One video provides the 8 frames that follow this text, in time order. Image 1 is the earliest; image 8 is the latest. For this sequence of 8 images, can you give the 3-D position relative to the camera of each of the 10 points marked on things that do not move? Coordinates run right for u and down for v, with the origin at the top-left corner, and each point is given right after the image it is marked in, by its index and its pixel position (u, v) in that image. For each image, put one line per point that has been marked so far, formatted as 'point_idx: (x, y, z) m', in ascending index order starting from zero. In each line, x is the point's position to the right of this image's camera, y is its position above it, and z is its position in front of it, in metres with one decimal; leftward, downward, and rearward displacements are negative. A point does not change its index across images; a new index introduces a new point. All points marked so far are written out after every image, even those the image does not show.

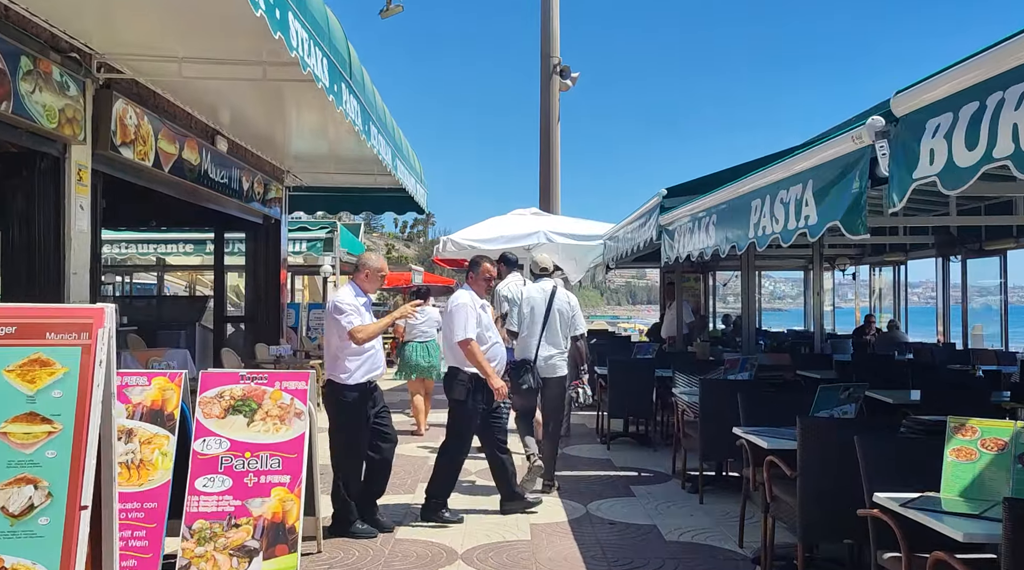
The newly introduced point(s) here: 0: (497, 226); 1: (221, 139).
0: (-0.2, +0.8, +11.8) m
1: (-3.3, +1.7, +9.9) m
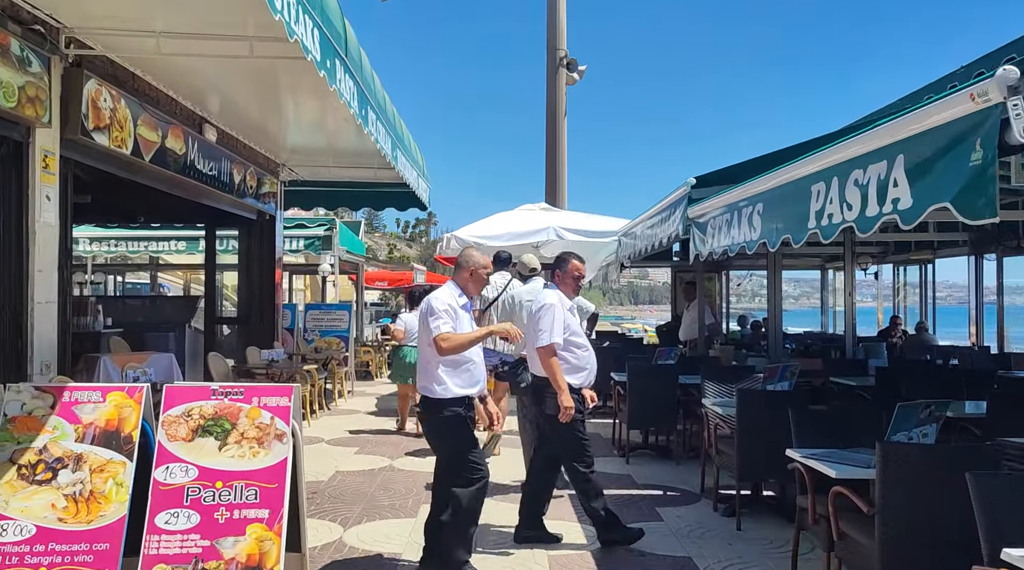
0: (-0.1, +0.8, +11.2) m
1: (-3.2, +1.7, +9.2) m
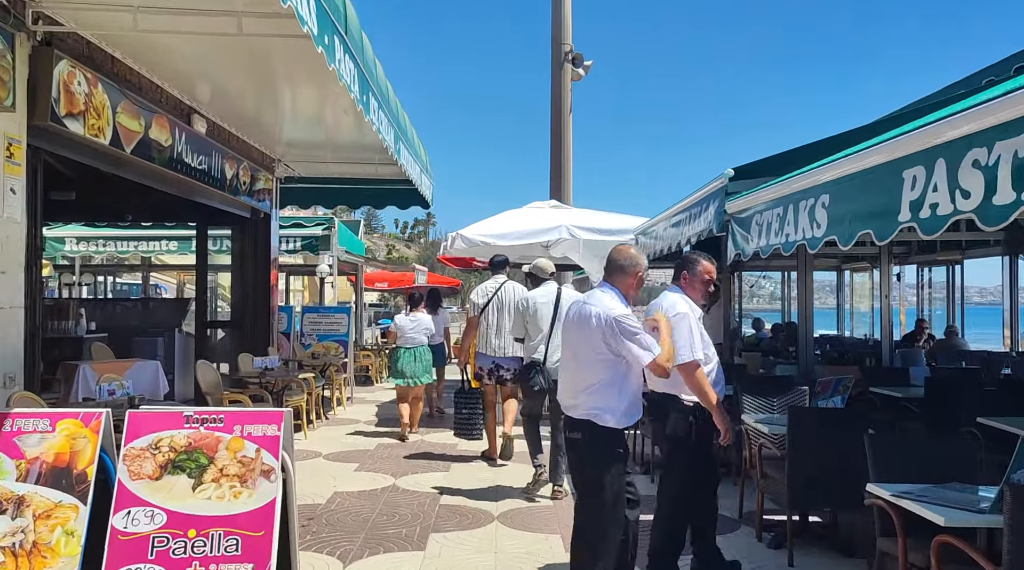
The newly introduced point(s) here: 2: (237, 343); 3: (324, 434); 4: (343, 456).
0: (0.0, +0.8, +10.6) m
1: (-3.1, +1.7, +8.6) m
2: (-3.6, -0.8, +11.3) m
3: (-2.0, -1.6, +9.3) m
4: (-1.6, -1.6, +8.1) m
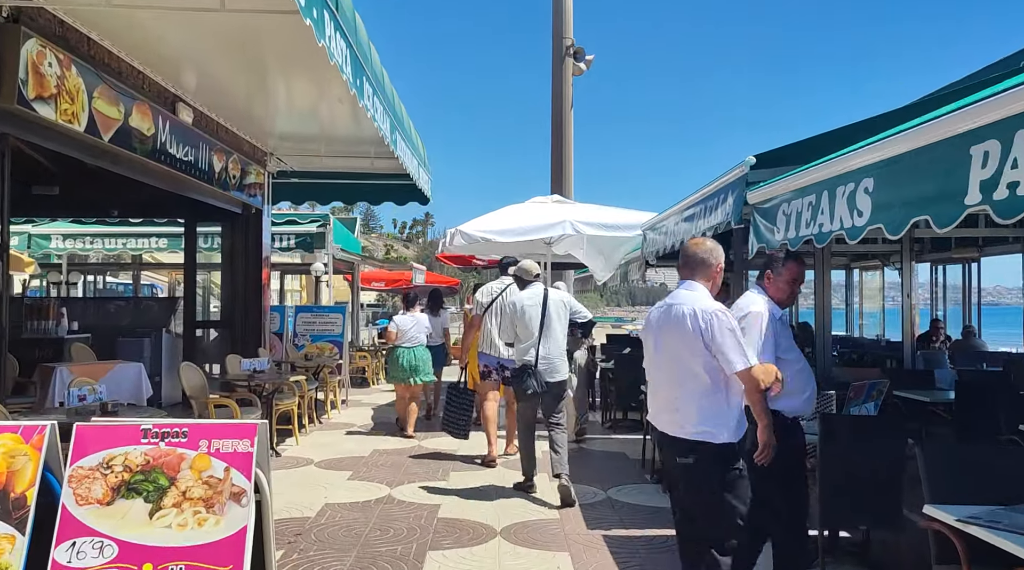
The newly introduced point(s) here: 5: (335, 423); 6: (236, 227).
0: (0.0, +0.8, +10.1) m
1: (-3.1, +1.7, +8.2) m
2: (-3.6, -0.8, +10.9) m
3: (-2.0, -1.6, +8.9) m
4: (-1.6, -1.6, +7.7) m
5: (-2.1, -1.6, +10.3) m
6: (-3.4, +0.7, +10.8) m
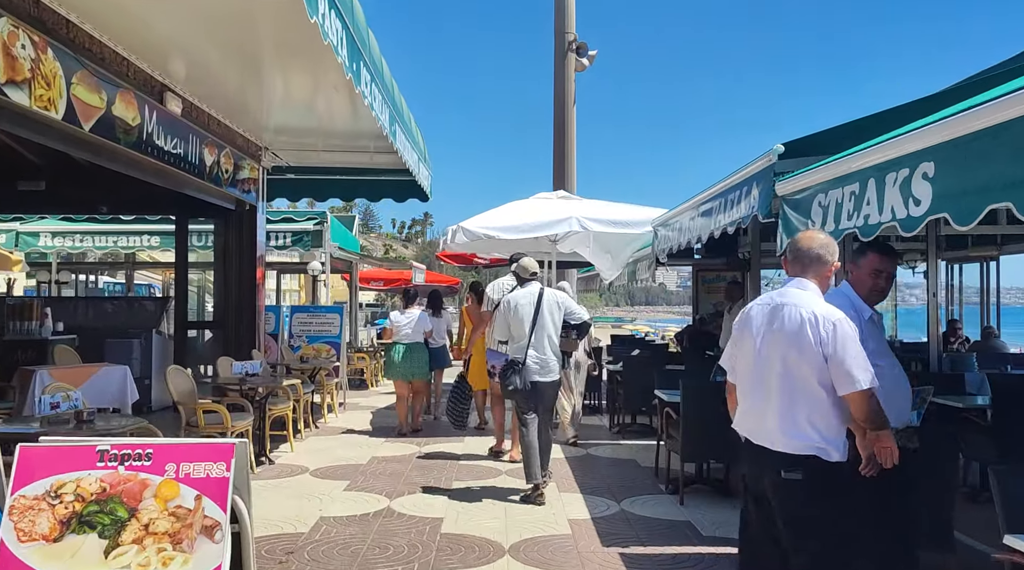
0: (+0.1, +0.8, +9.7) m
1: (-3.1, +1.7, +7.8) m
2: (-3.5, -0.7, +10.5) m
3: (-1.9, -1.6, +8.5) m
4: (-1.5, -1.6, +7.3) m
5: (-2.1, -1.6, +9.9) m
6: (-3.4, +0.7, +10.4) m
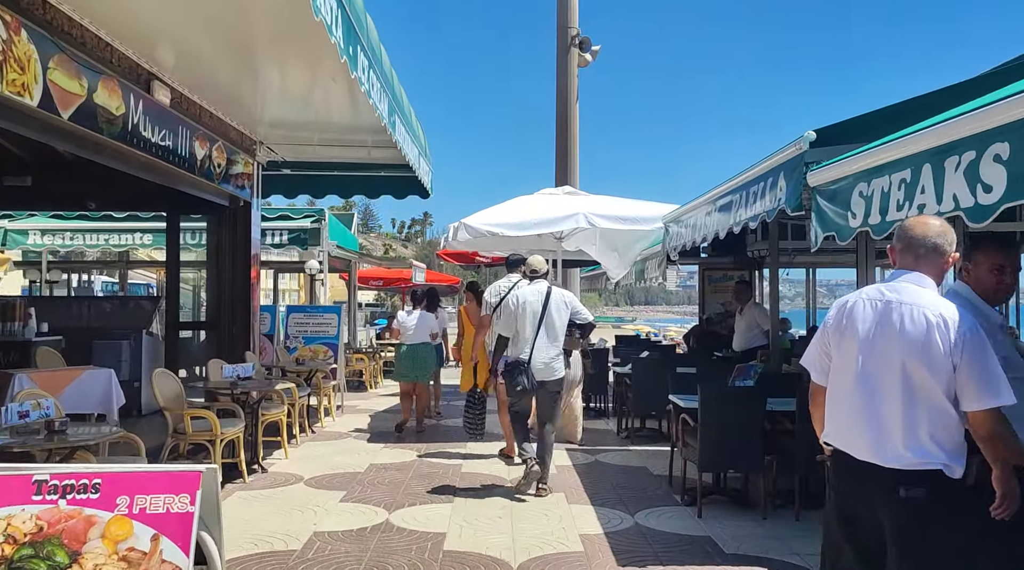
0: (+0.1, +0.8, +9.4) m
1: (-3.0, +1.7, +7.4) m
2: (-3.5, -0.7, +10.1) m
3: (-1.9, -1.6, +8.1) m
4: (-1.5, -1.6, +6.9) m
5: (-2.0, -1.6, +9.5) m
6: (-3.3, +0.7, +10.0) m
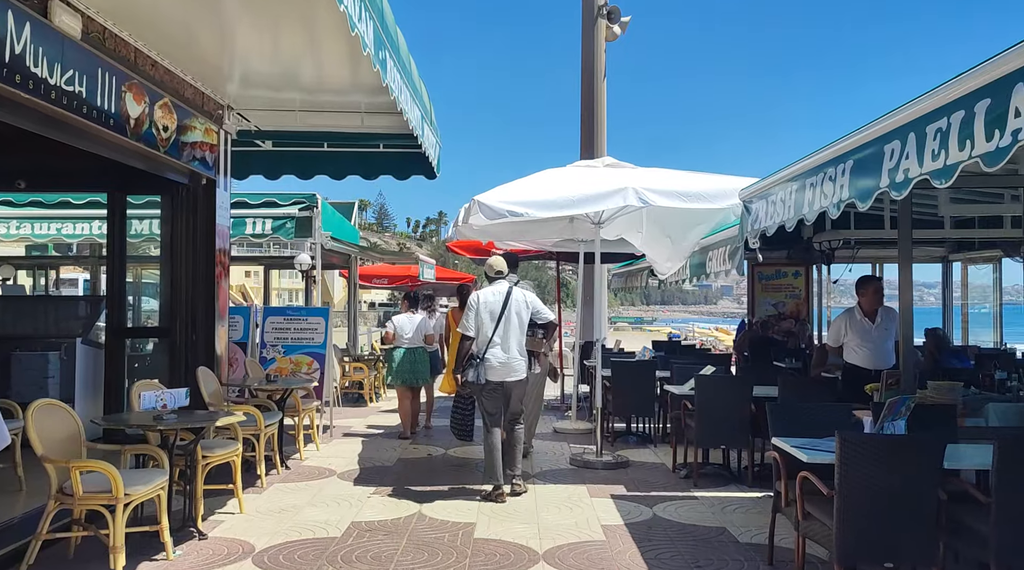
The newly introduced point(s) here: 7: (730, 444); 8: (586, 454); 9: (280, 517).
0: (+0.4, +0.9, +7.4) m
1: (-2.8, +1.7, +5.5) m
2: (-3.3, -0.7, +8.1) m
3: (-1.7, -1.5, +6.1) m
4: (-1.3, -1.5, +4.9) m
5: (-1.8, -1.6, +7.6) m
6: (-3.1, +0.8, +8.1) m
7: (+1.8, -1.3, +7.0) m
8: (+0.7, -1.6, +8.0) m
9: (-1.5, -1.5, +5.8) m
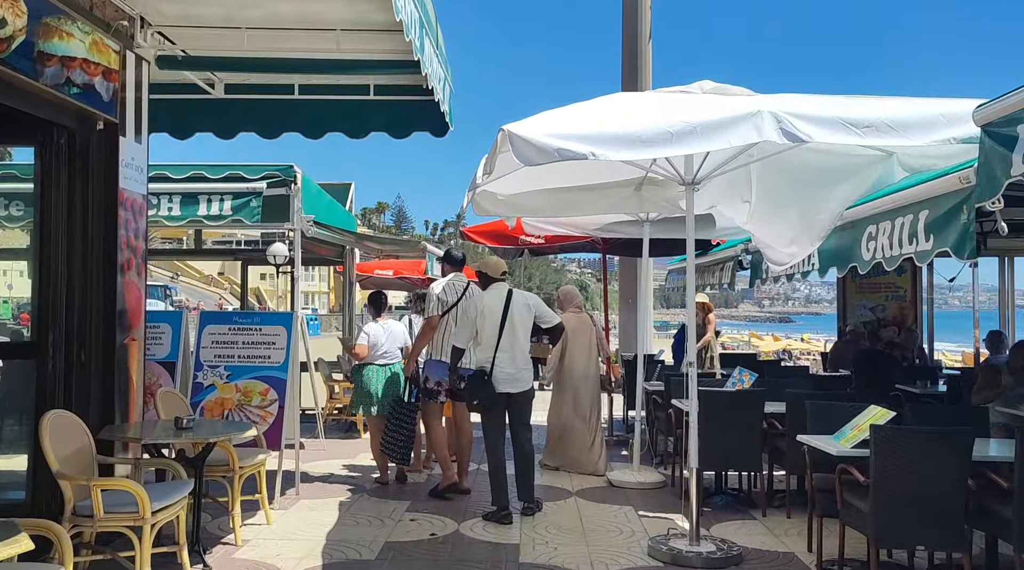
0: (+0.6, +0.9, +4.6) m
1: (-2.6, +1.8, +2.8) m
2: (-3.0, -0.7, +5.4) m
3: (-1.4, -1.5, +3.4) m
4: (-1.1, -1.5, +2.2) m
5: (-1.5, -1.5, +4.8) m
6: (-2.8, +0.8, +5.4) m
7: (+2.0, -1.2, +4.2) m
8: (+1.0, -1.5, +5.2) m
9: (-1.3, -1.5, +3.1) m
